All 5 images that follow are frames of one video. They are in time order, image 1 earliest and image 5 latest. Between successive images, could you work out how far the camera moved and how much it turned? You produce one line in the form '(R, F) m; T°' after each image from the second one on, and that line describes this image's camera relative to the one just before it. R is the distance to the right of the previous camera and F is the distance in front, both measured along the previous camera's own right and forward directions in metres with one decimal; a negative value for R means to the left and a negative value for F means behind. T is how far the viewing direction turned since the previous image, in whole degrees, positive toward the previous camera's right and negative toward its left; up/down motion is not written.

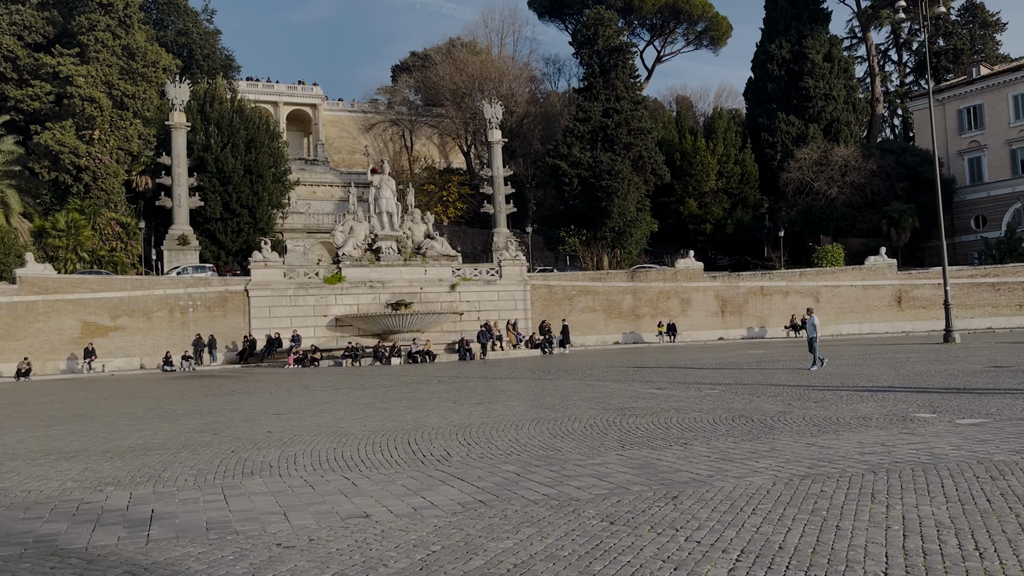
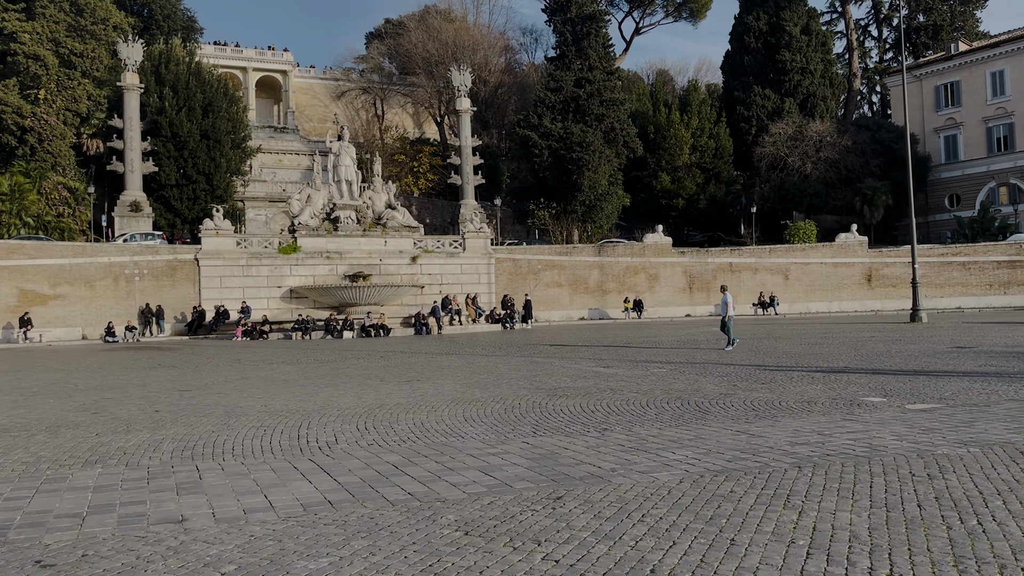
(+0.7, +0.9) m; +1°
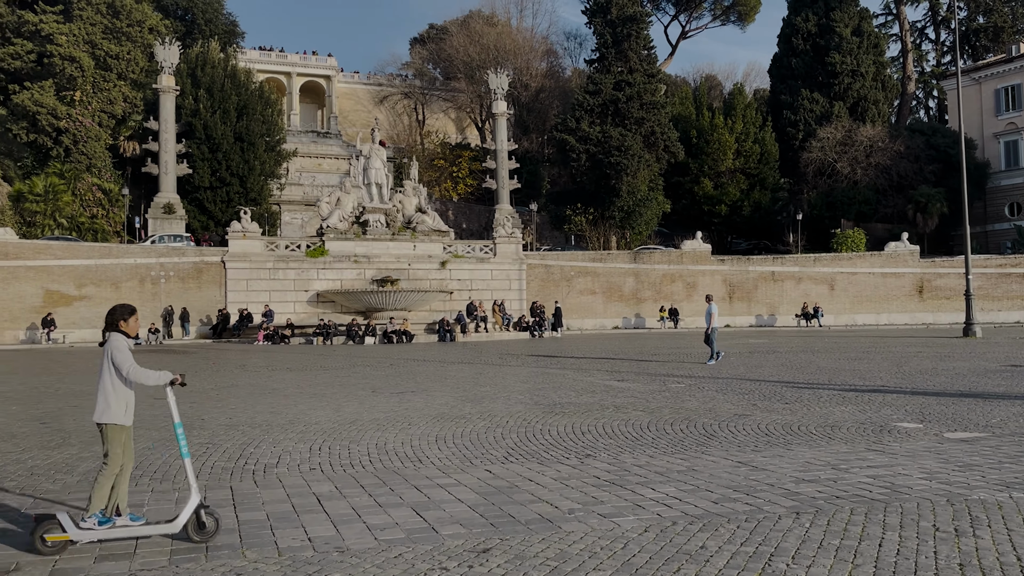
(+0.6, +0.9) m; -3°
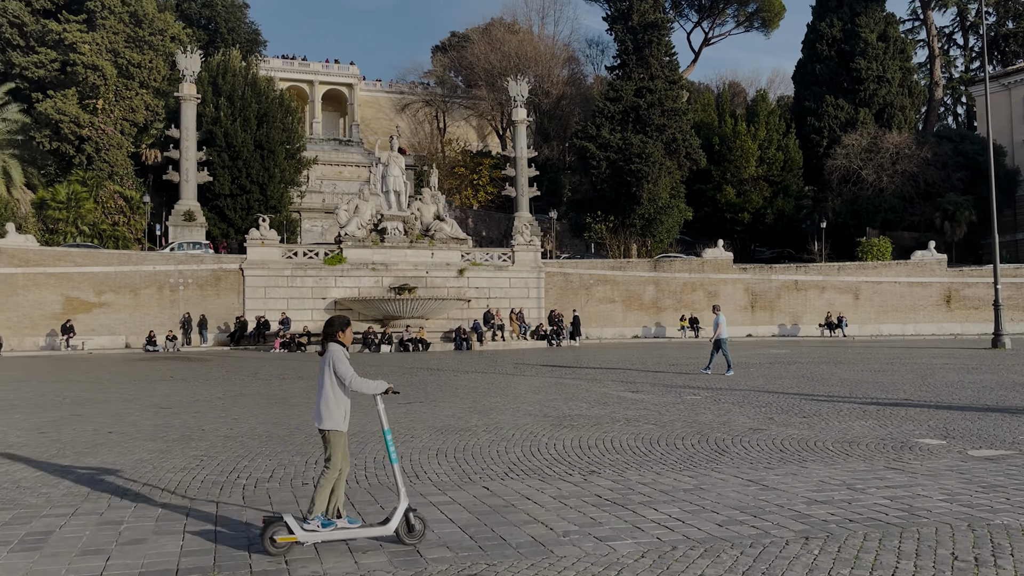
(+0.2, +0.2) m; -2°
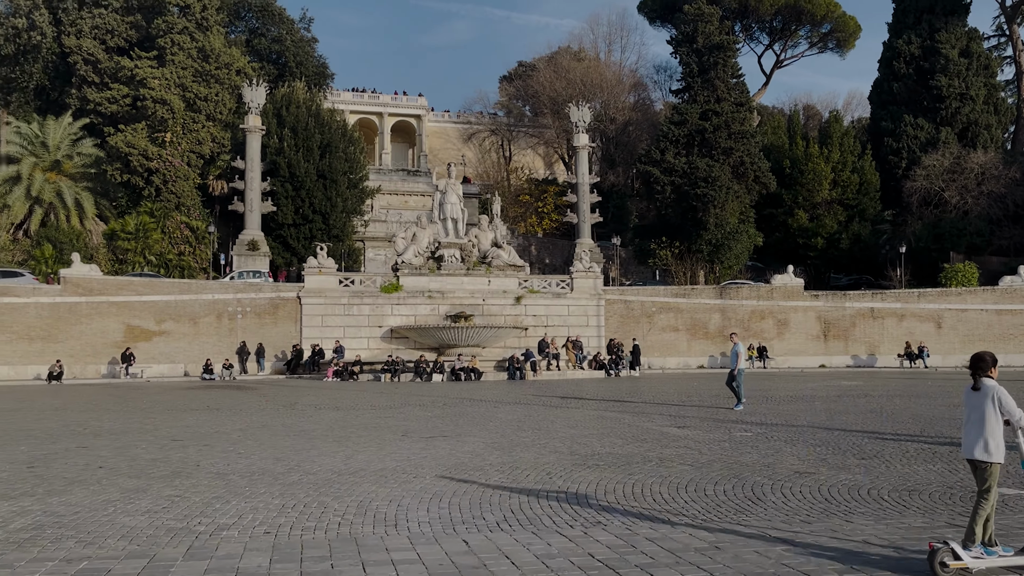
(+0.6, +0.7) m; -5°
